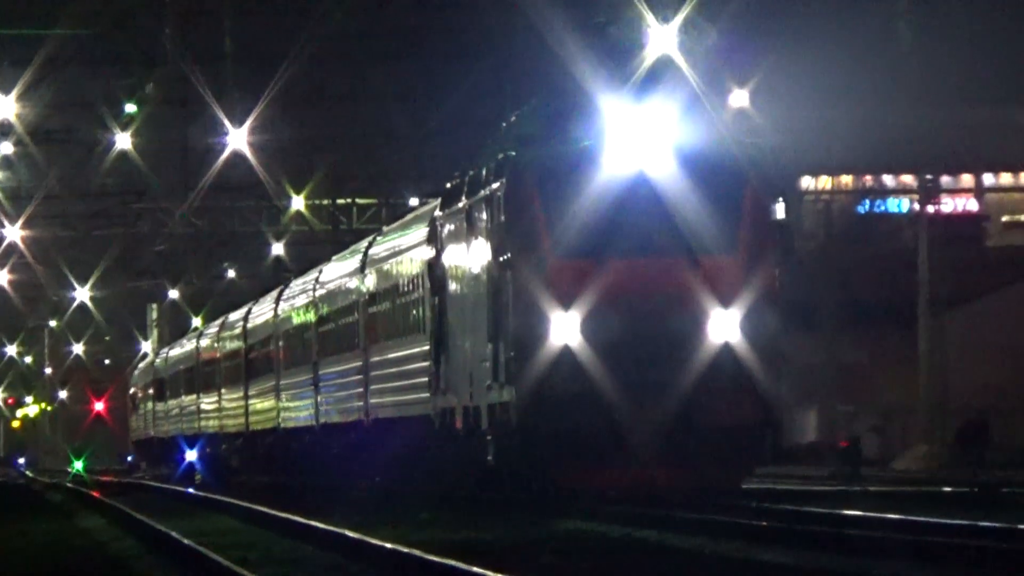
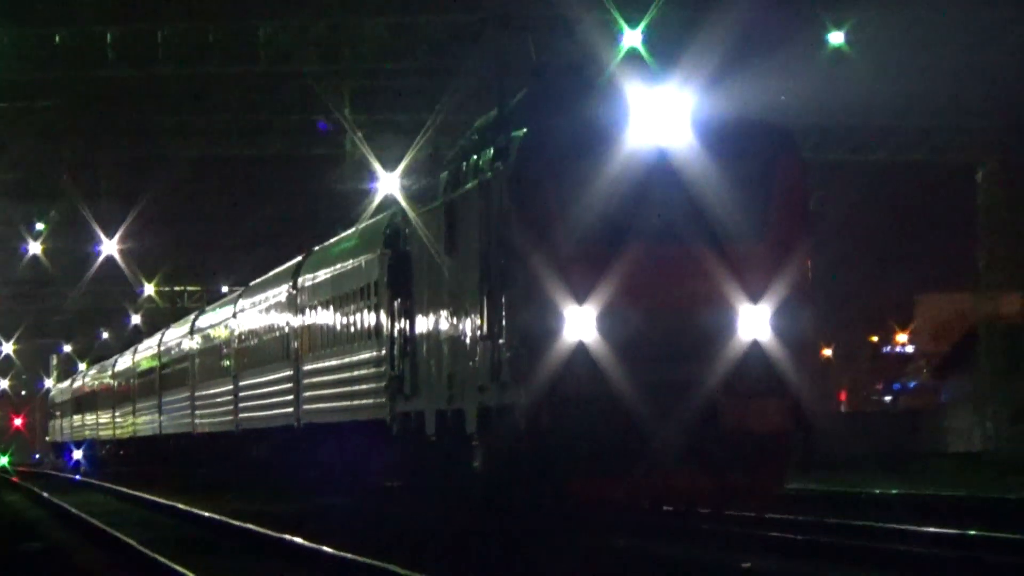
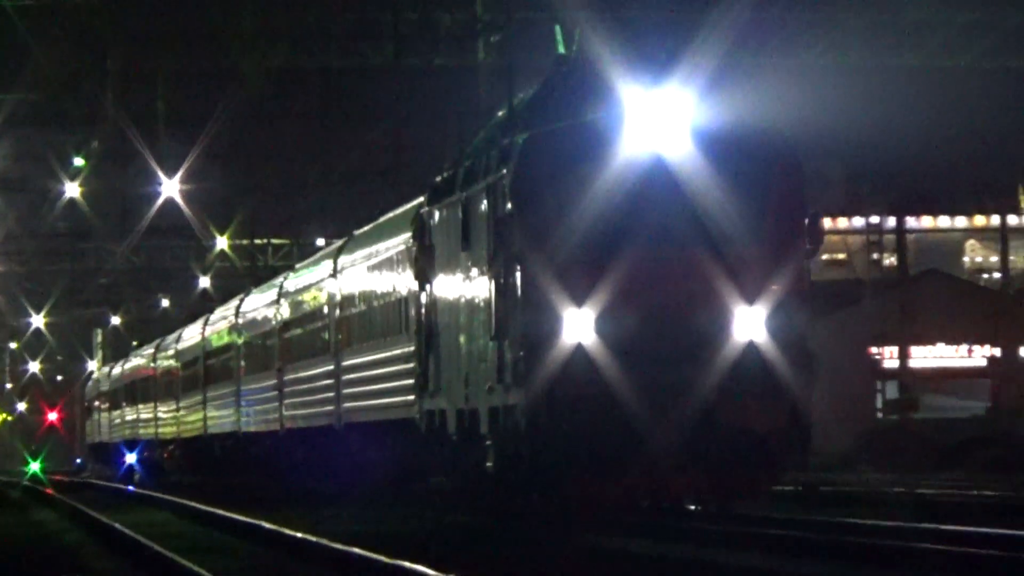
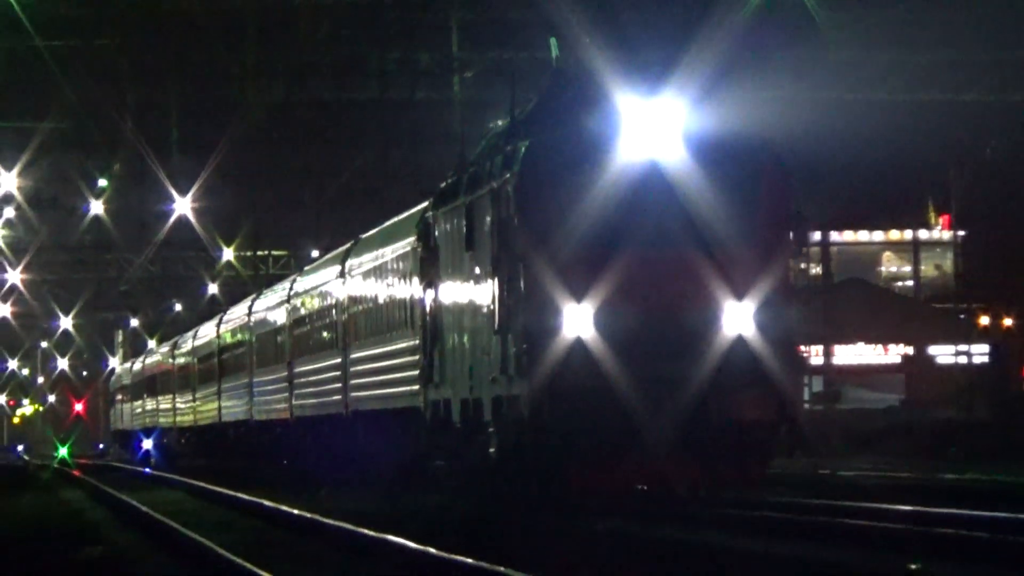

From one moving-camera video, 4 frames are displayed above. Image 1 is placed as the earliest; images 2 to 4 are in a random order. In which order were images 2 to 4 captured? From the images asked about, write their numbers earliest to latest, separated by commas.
3, 4, 2
